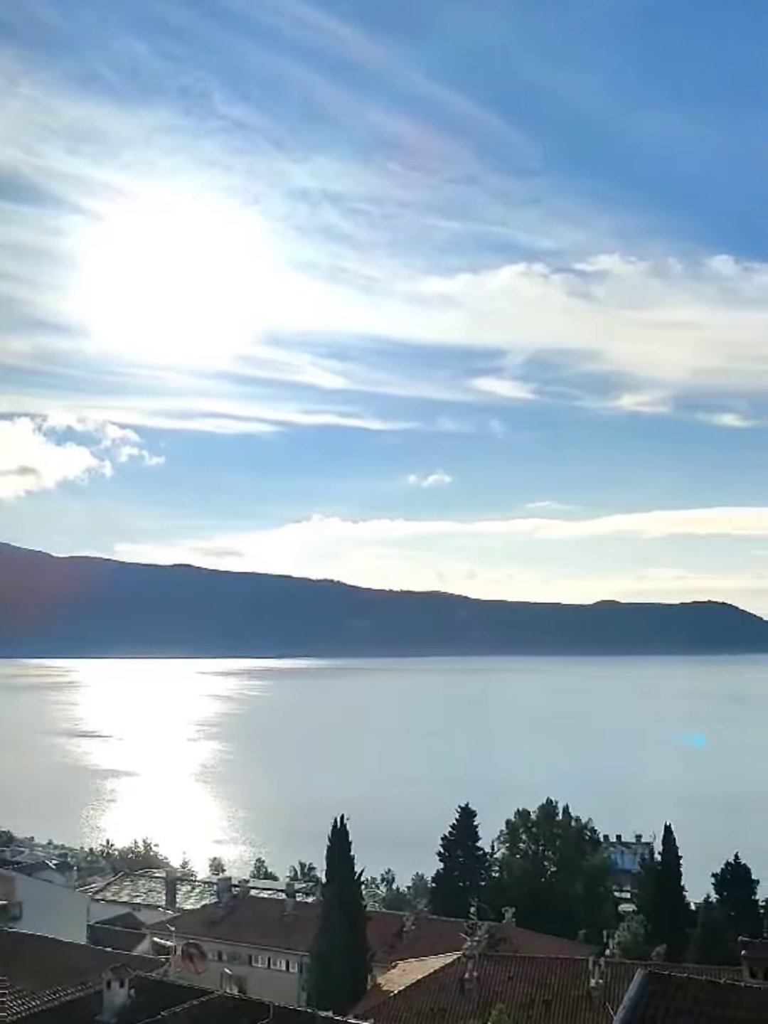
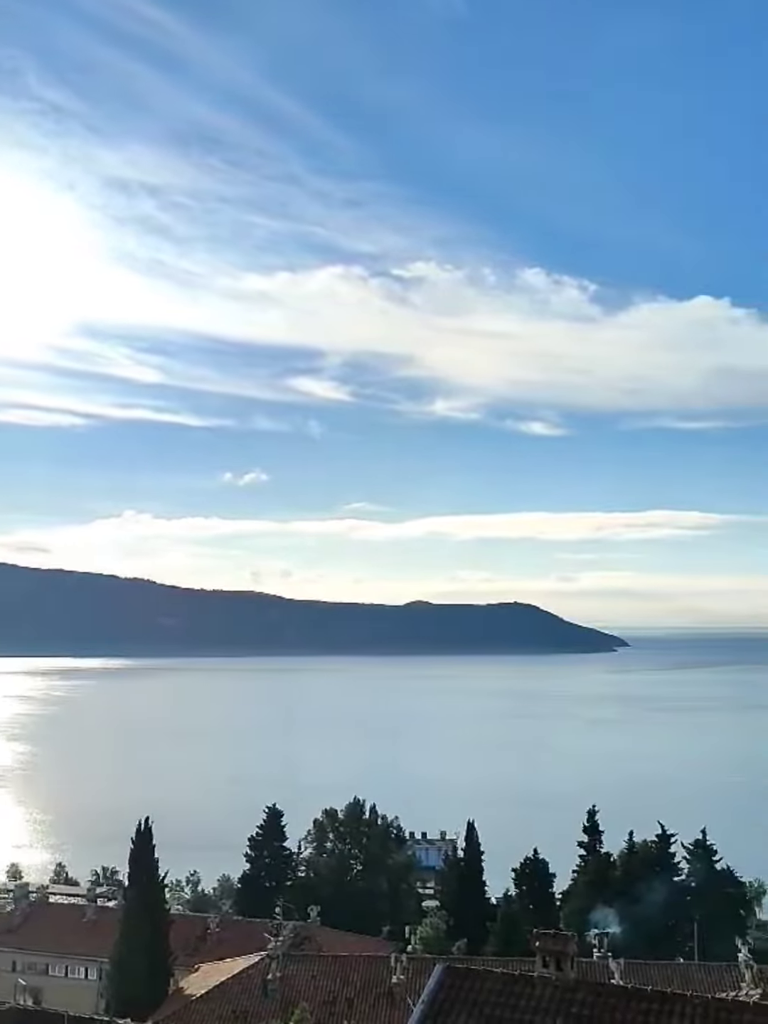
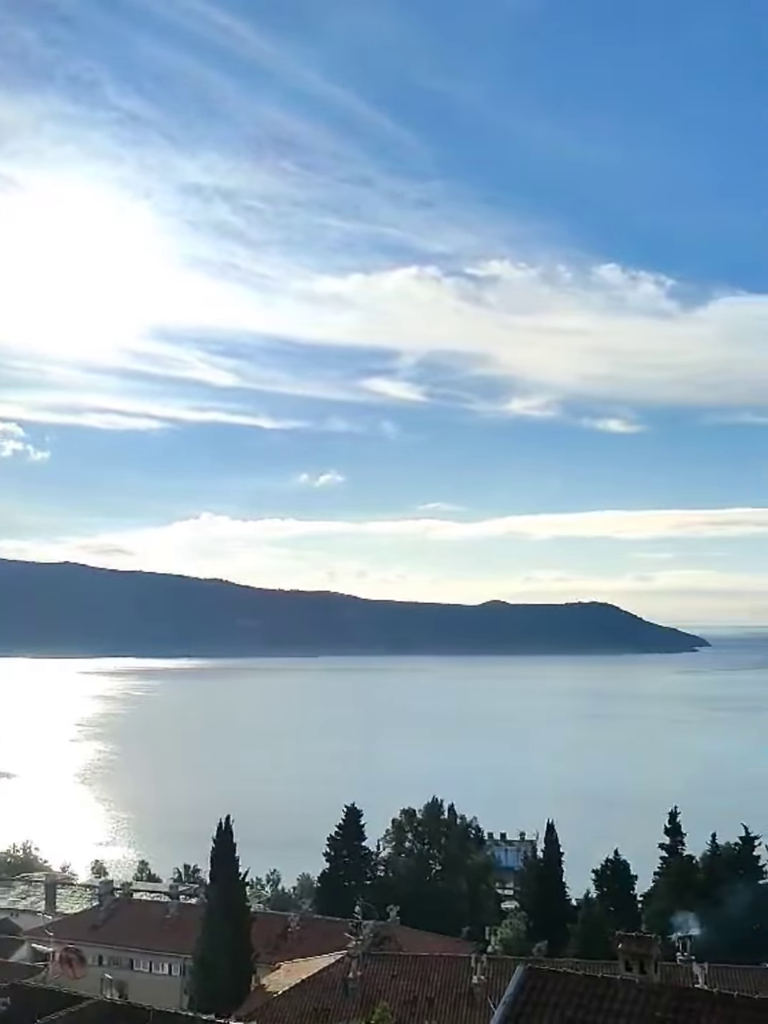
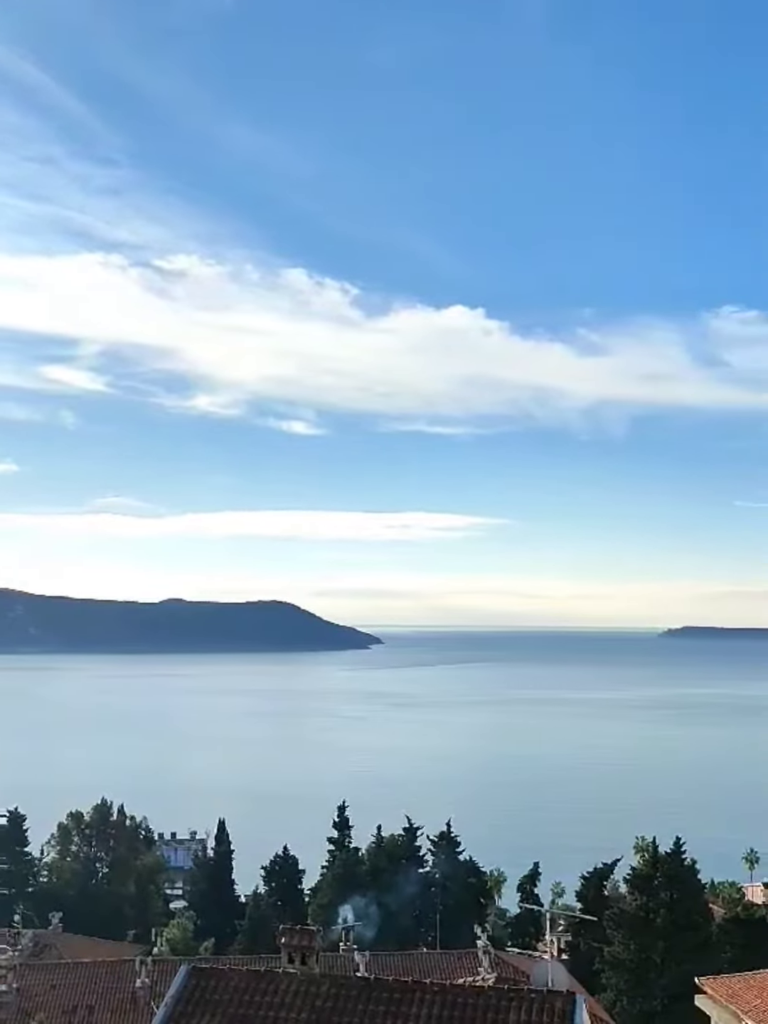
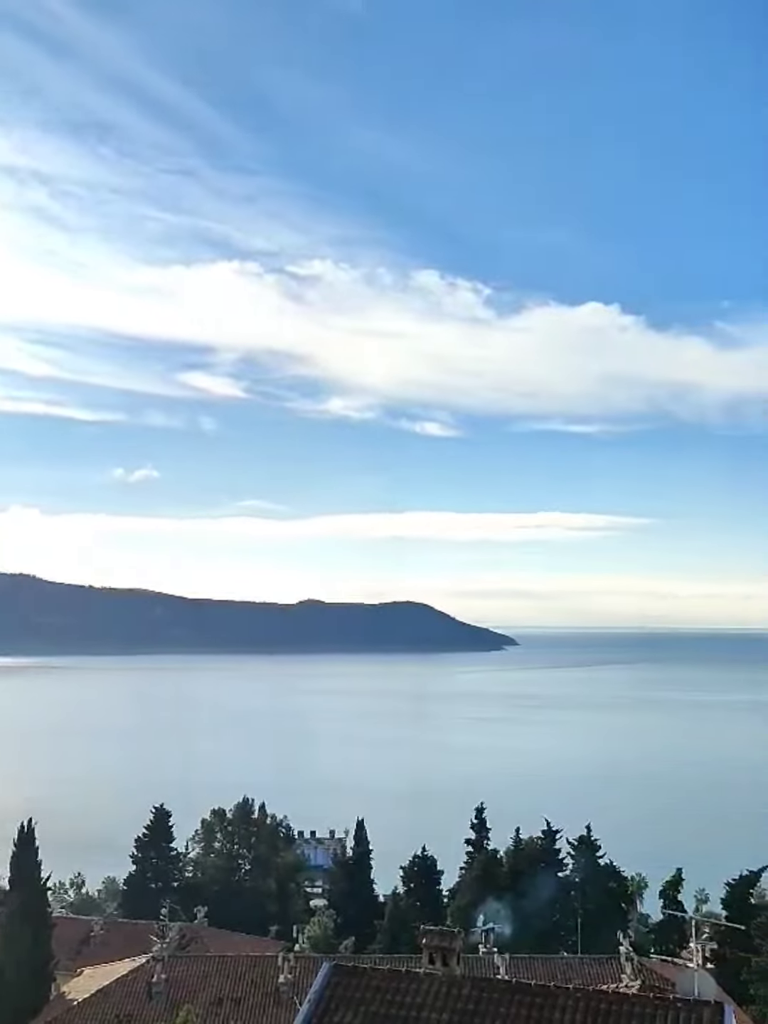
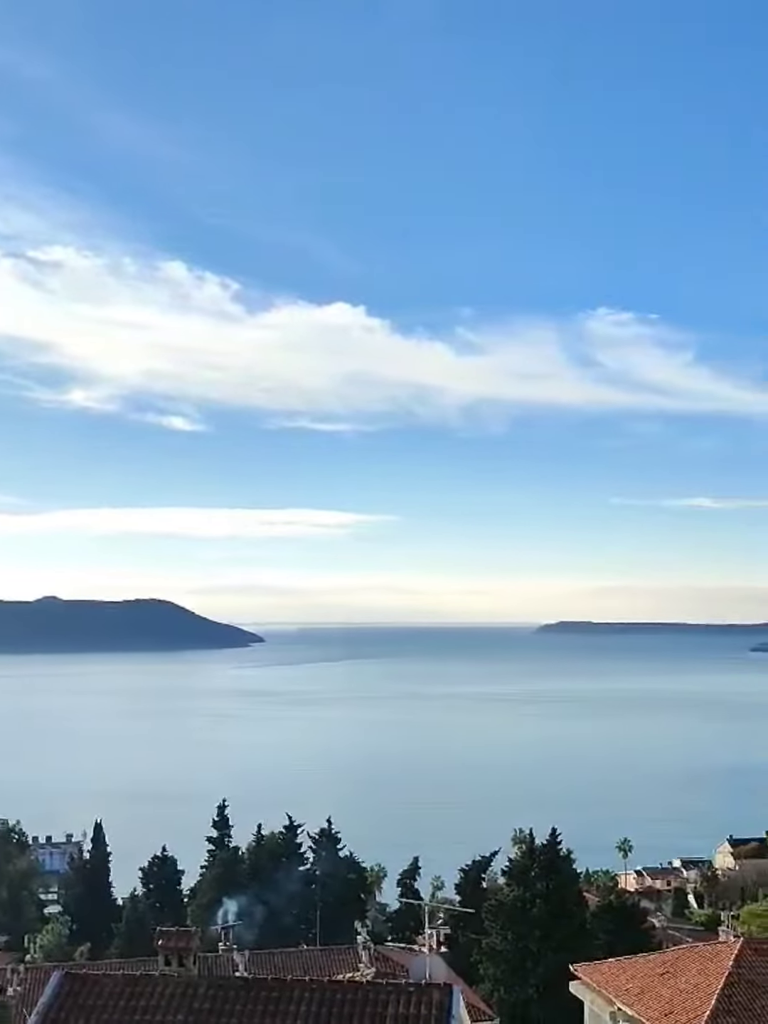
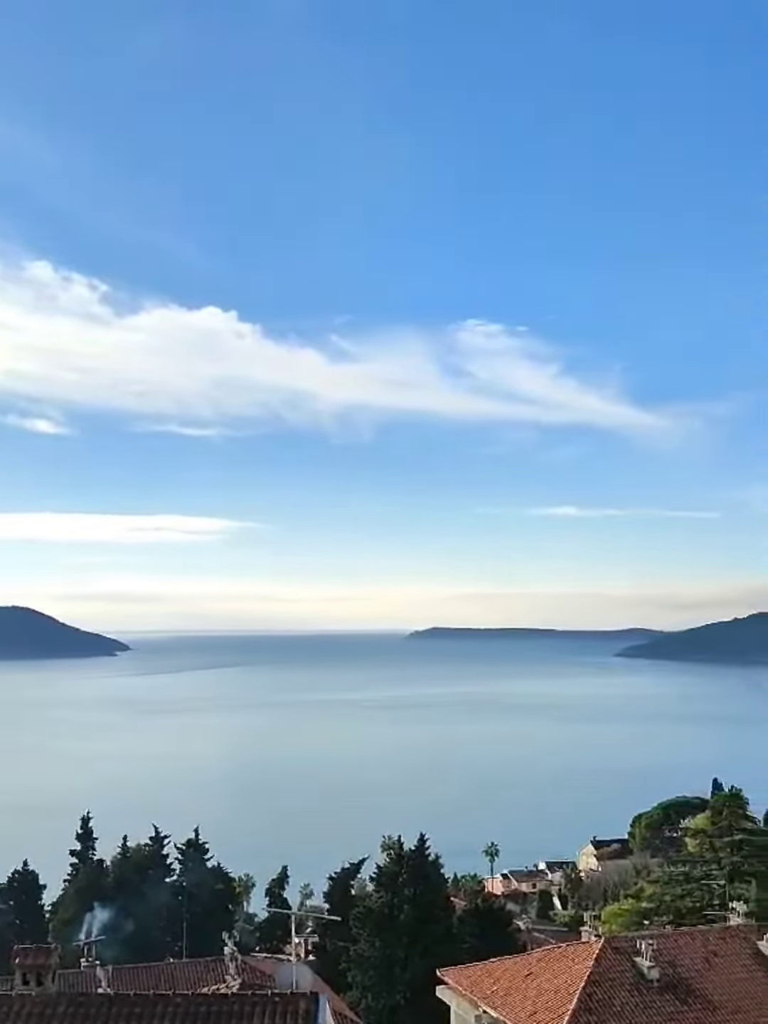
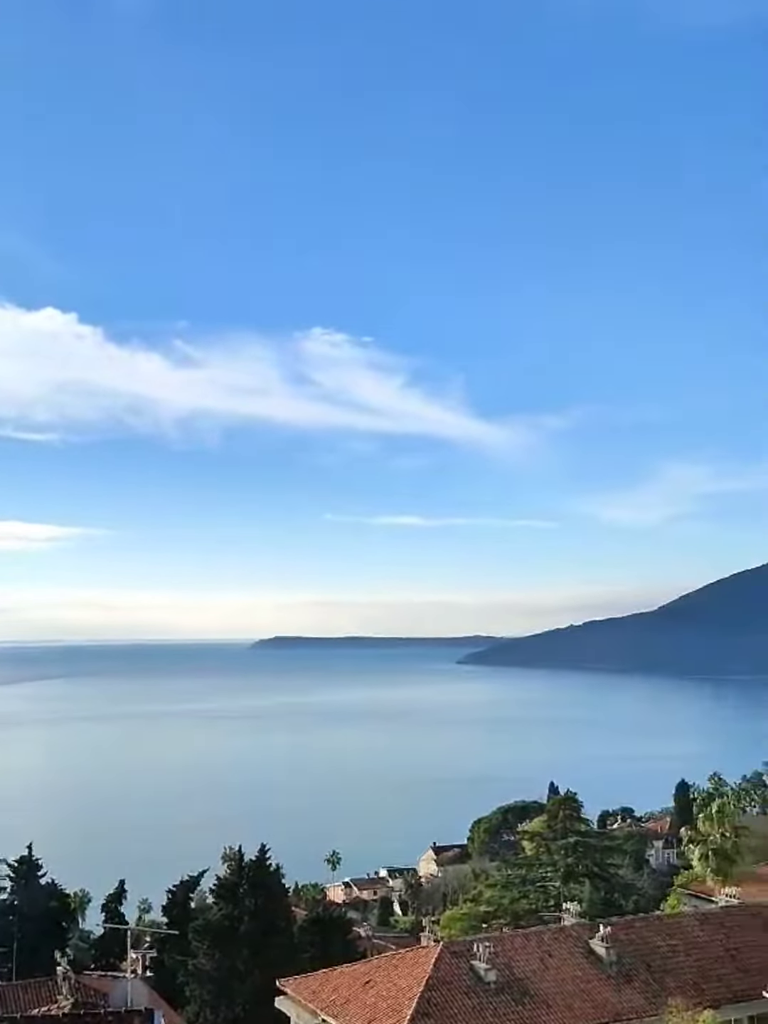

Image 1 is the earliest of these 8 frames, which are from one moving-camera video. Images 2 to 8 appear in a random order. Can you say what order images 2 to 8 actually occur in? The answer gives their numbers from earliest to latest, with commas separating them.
3, 2, 5, 4, 6, 7, 8
